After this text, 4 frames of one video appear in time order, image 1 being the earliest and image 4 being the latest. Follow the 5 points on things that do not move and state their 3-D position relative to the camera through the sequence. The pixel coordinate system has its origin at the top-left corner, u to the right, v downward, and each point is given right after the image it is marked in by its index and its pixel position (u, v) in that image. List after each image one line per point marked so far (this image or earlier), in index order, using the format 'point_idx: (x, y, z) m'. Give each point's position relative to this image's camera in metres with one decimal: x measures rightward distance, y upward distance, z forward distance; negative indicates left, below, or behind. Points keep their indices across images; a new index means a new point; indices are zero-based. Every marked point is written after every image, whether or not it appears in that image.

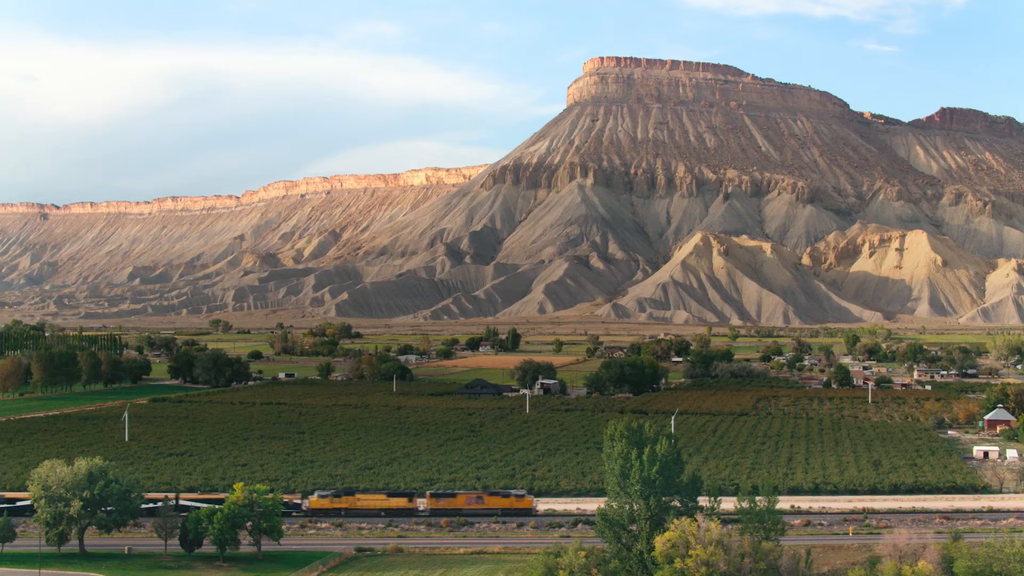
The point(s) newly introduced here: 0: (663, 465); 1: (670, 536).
0: (+2.5, -3.1, +19.4) m
1: (+2.6, -4.1, +18.3) m
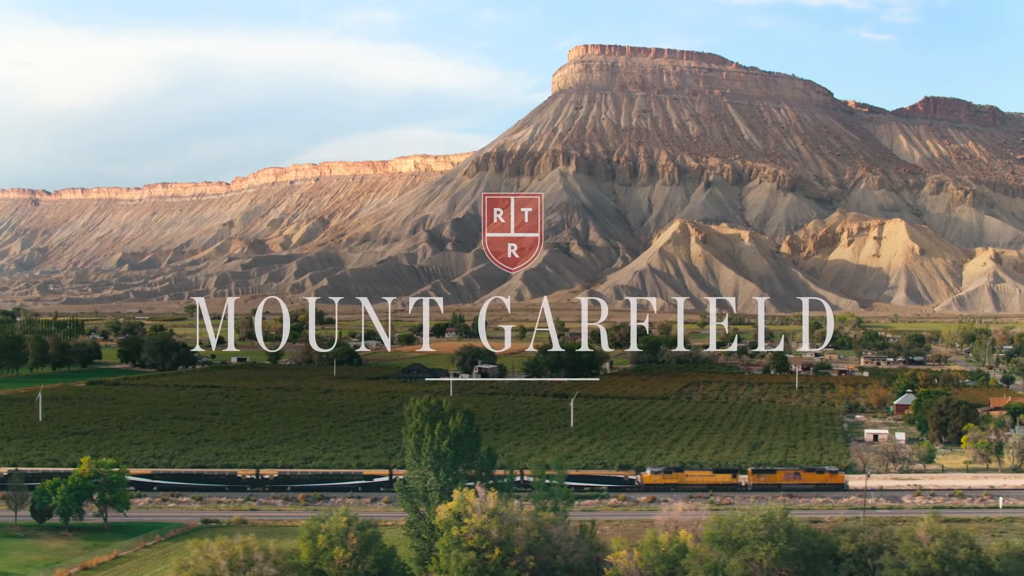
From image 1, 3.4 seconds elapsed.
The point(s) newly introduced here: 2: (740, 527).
0: (-1.1, -2.8, +20.6) m
1: (-1.1, -3.9, +19.4) m
2: (+3.8, -4.0, +18.5) m
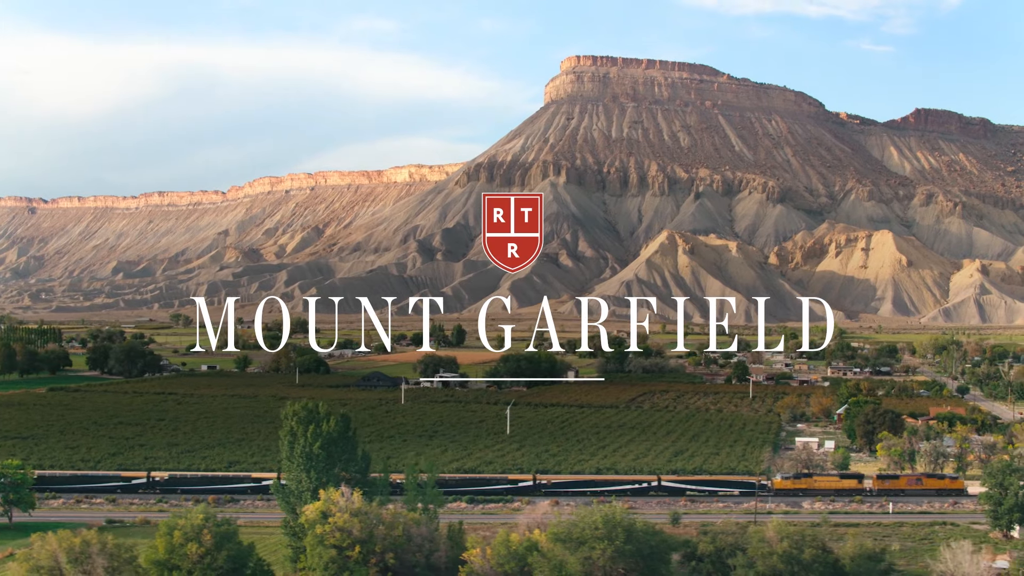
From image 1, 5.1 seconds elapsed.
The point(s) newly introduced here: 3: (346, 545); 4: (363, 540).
0: (-3.6, -3.0, +21.4) m
1: (-3.6, -4.0, +20.2) m
2: (+1.3, -4.2, +19.3) m
3: (-2.9, -4.6, +19.6) m
4: (-2.7, -4.5, +19.7) m
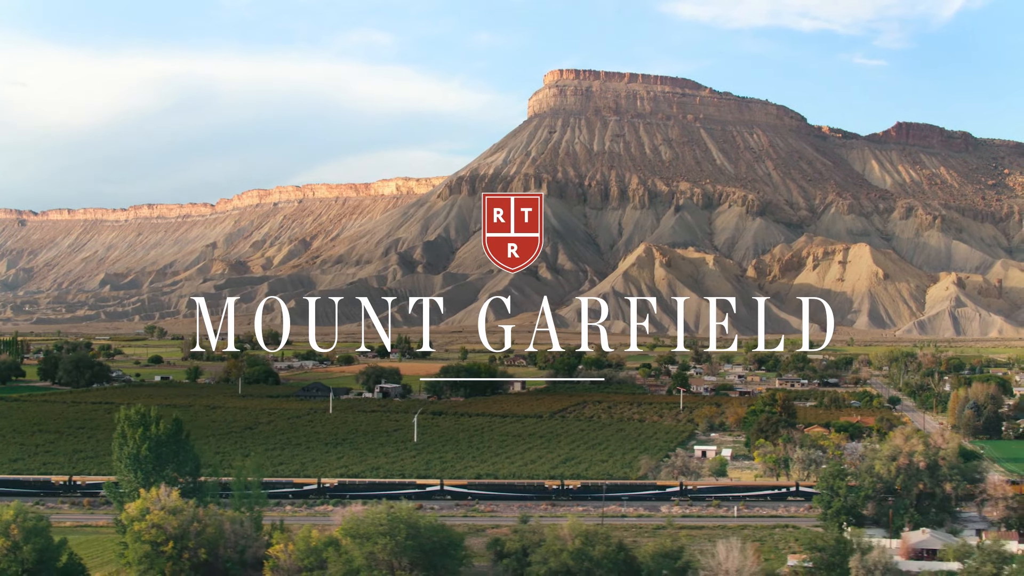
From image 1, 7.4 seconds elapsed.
0: (-7.3, -3.2, +22.6) m
1: (-7.2, -4.2, +21.4) m
2: (-2.4, -4.4, +20.5) m
3: (-6.6, -4.8, +20.8) m
4: (-6.3, -4.7, +20.9) m
